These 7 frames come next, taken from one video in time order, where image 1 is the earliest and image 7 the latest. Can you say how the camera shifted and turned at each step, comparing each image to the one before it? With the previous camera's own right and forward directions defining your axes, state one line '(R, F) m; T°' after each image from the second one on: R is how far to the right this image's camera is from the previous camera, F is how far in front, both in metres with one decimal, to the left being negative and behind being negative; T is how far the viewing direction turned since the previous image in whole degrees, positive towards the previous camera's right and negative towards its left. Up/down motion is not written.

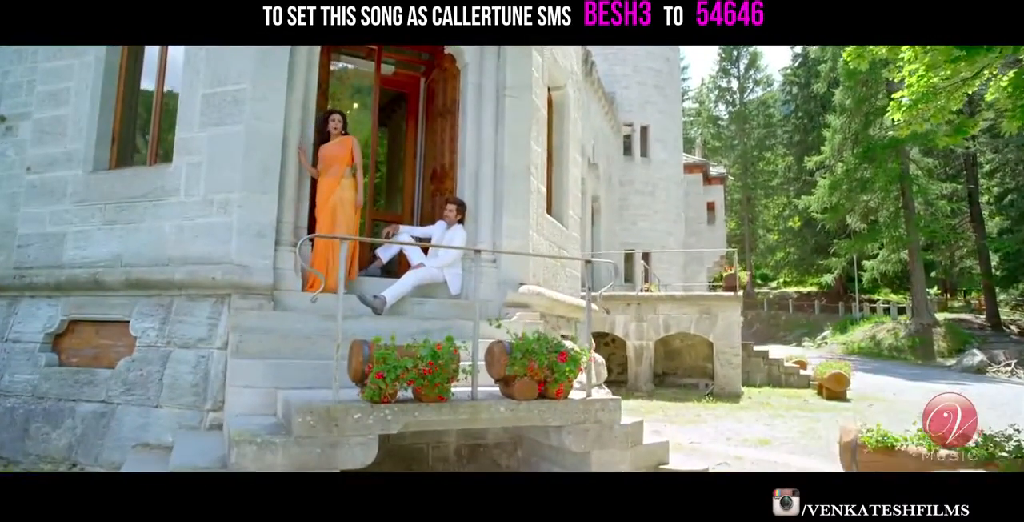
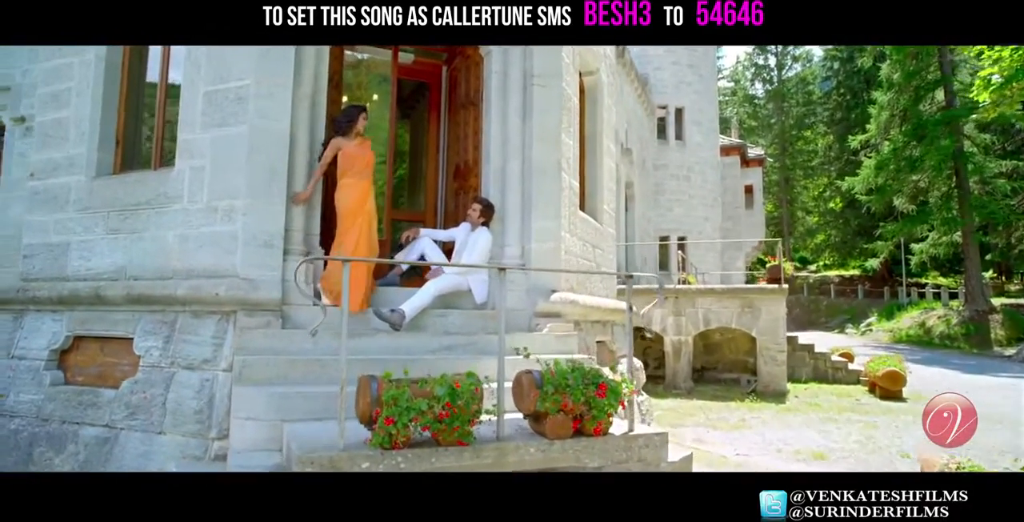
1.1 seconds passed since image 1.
(0.0, +0.5) m; -3°
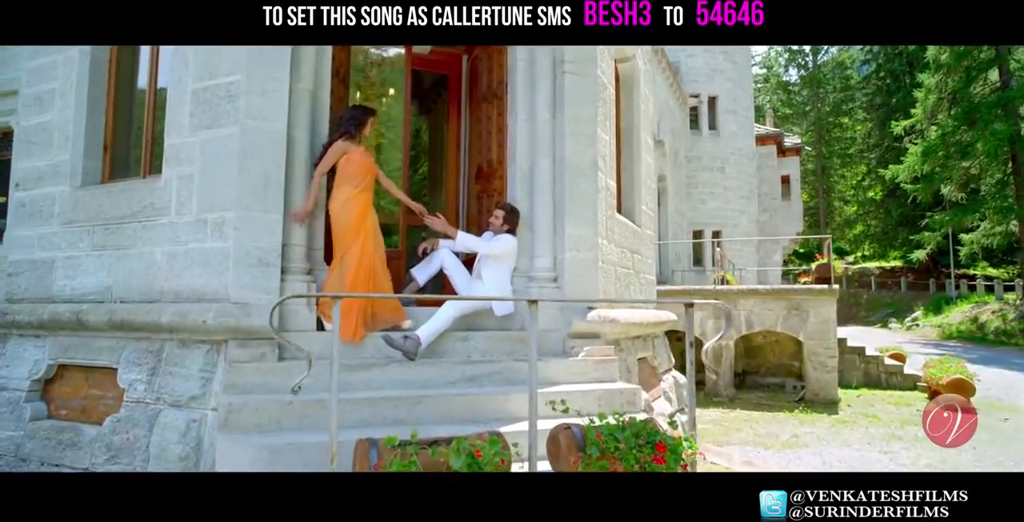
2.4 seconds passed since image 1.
(0.0, +0.7) m; -2°
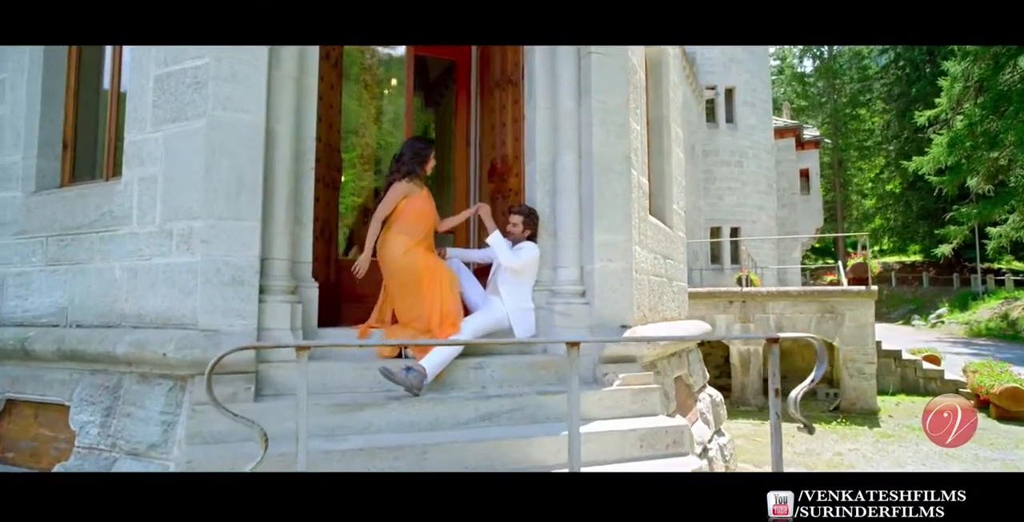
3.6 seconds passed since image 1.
(-0.1, +0.7) m; -1°
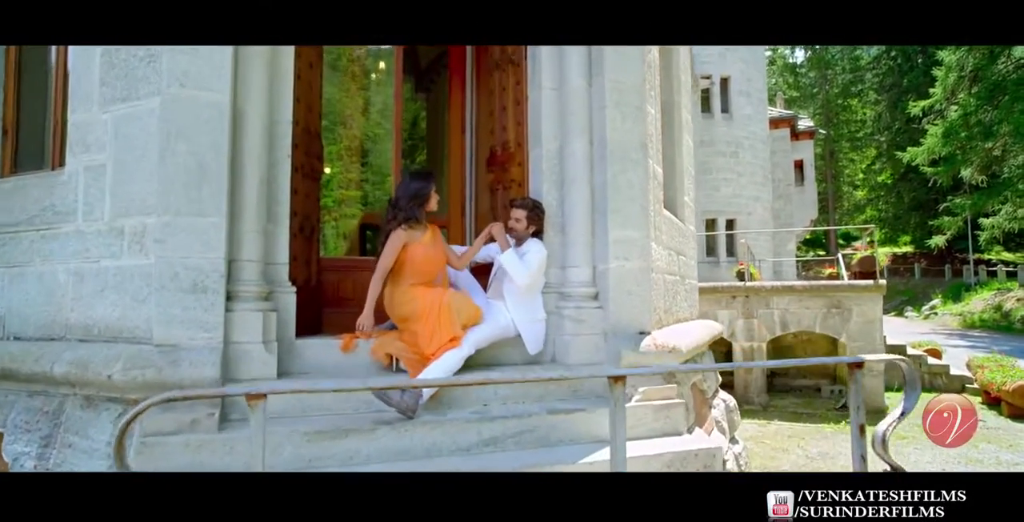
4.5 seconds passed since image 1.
(-0.1, +0.5) m; +1°
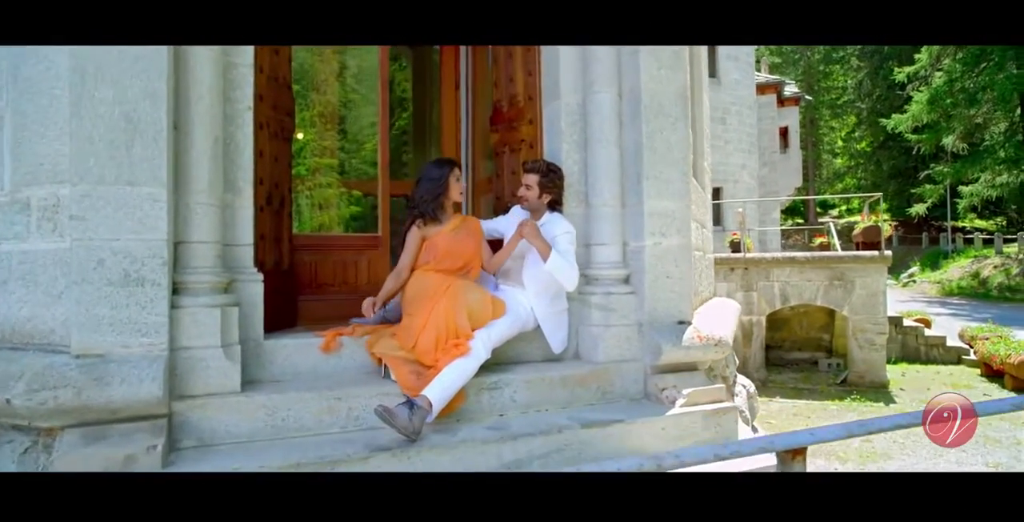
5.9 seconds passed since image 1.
(-0.2, +0.7) m; +2°
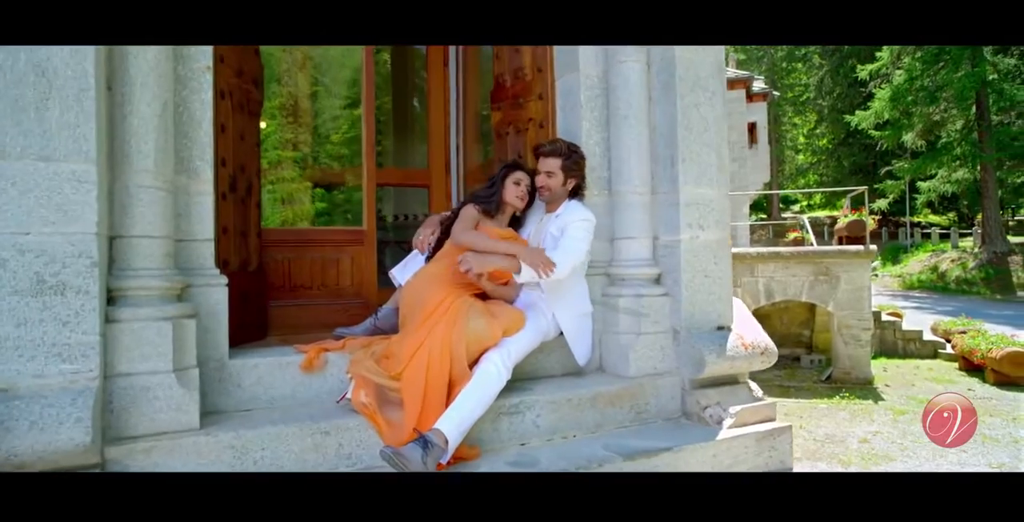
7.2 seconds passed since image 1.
(-0.2, +0.5) m; +3°
